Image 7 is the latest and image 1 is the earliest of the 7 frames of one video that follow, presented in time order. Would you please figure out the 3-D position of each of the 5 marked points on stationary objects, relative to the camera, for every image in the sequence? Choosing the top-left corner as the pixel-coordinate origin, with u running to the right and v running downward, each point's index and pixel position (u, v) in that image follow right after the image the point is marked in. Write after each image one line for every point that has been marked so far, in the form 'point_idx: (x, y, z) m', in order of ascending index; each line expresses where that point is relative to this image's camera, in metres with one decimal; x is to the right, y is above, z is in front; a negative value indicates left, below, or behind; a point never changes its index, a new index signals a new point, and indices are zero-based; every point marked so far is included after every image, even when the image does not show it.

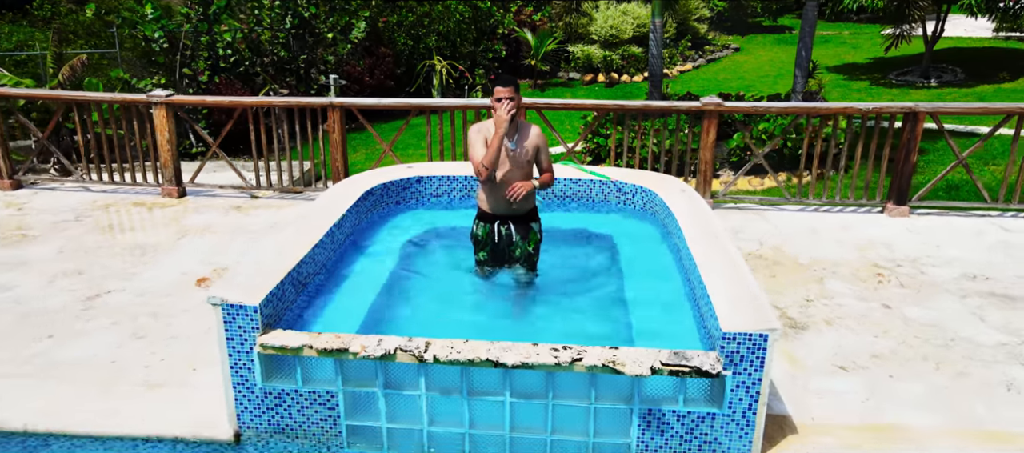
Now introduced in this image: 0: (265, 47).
0: (-5.4, +3.9, +14.4) m
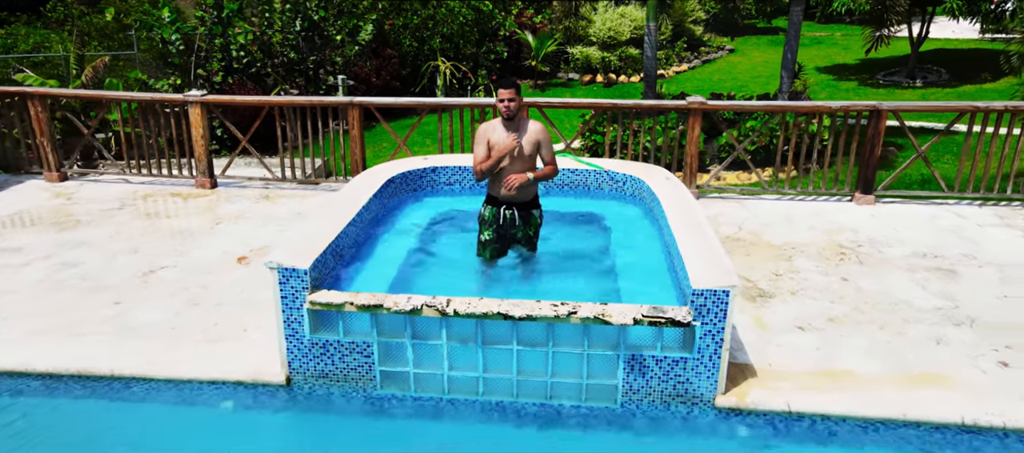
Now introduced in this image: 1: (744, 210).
0: (-5.4, +4.1, +15.0) m
1: (+2.2, +0.2, +6.3) m
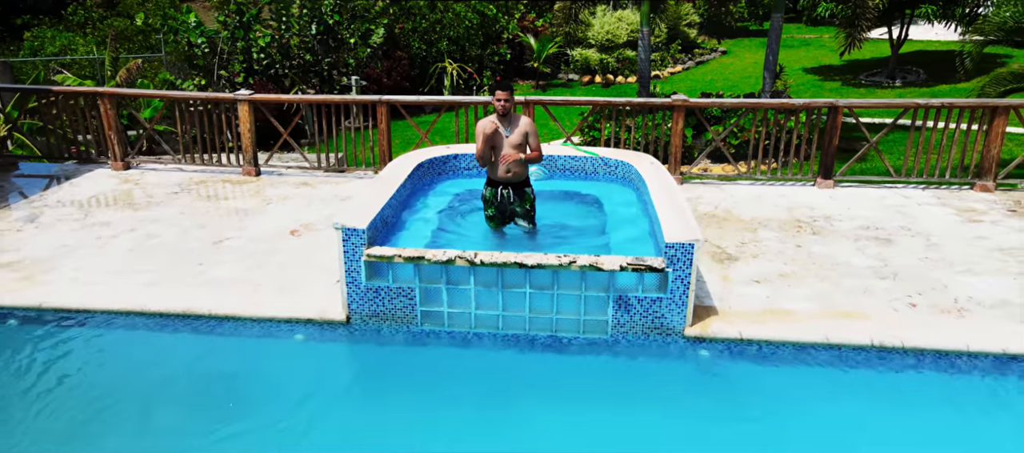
0: (-5.3, +4.3, +16.0) m
1: (+2.3, +0.4, +7.3) m
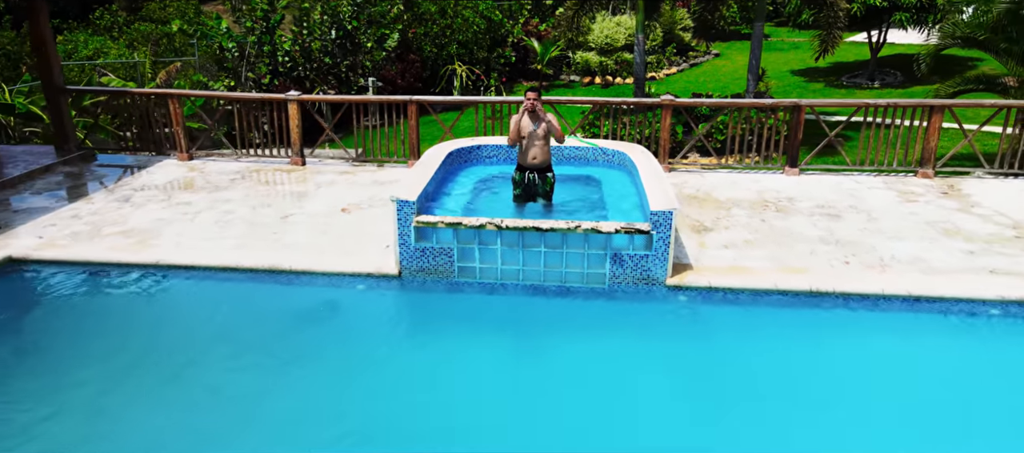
0: (-5.2, +4.5, +17.3) m
1: (+2.5, +0.6, +8.5) m
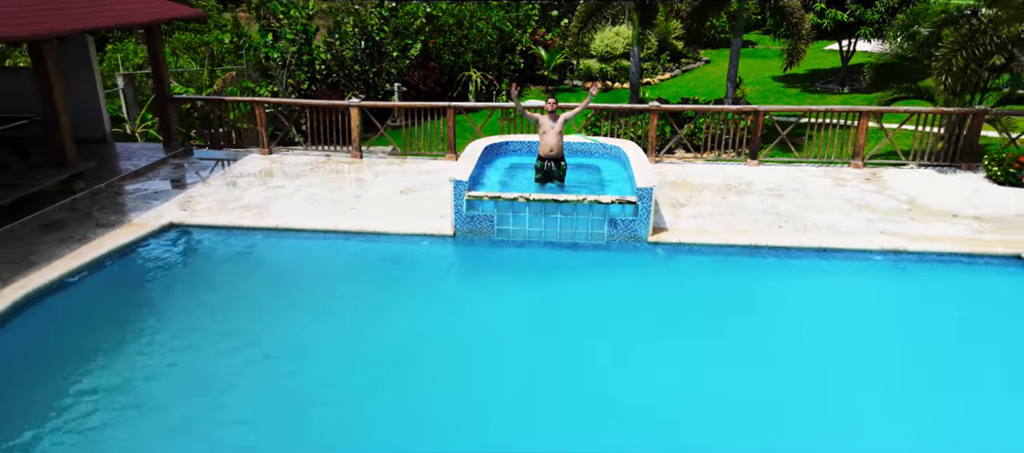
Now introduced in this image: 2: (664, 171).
0: (-4.9, +4.8, +19.5) m
1: (+2.8, +0.9, +10.8) m
2: (+2.4, +0.9, +10.5) m
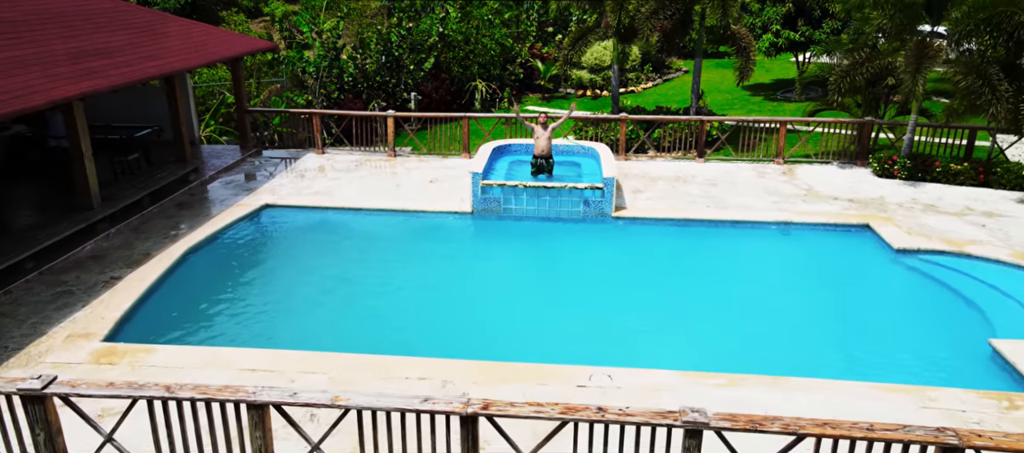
0: (-4.8, +5.2, +22.6) m
1: (+2.8, +1.3, +13.9) m
2: (+2.5, +1.2, +13.7) m
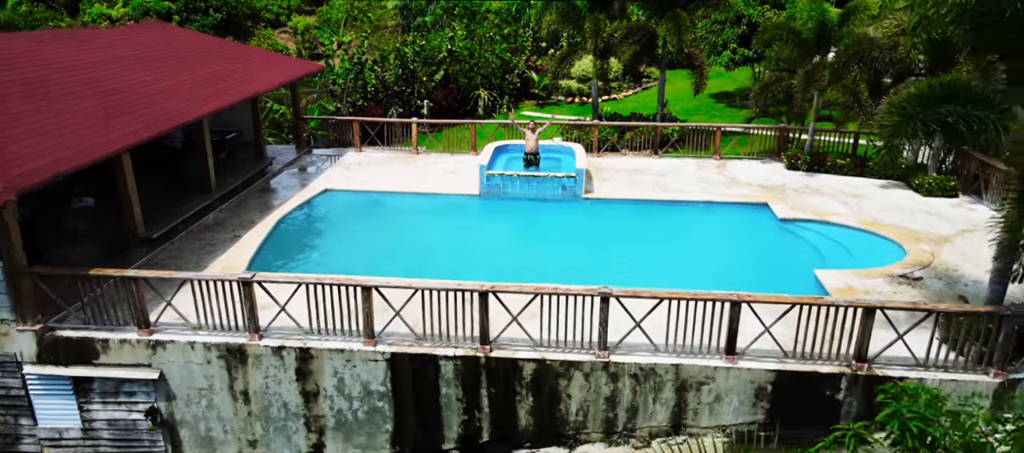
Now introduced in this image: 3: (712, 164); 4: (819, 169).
0: (-4.9, +5.7, +26.5) m
1: (+2.7, +1.8, +17.7) m
2: (+2.4, +1.7, +17.5) m
3: (+5.2, +1.6, +17.0) m
4: (+7.4, +1.4, +15.7) m
